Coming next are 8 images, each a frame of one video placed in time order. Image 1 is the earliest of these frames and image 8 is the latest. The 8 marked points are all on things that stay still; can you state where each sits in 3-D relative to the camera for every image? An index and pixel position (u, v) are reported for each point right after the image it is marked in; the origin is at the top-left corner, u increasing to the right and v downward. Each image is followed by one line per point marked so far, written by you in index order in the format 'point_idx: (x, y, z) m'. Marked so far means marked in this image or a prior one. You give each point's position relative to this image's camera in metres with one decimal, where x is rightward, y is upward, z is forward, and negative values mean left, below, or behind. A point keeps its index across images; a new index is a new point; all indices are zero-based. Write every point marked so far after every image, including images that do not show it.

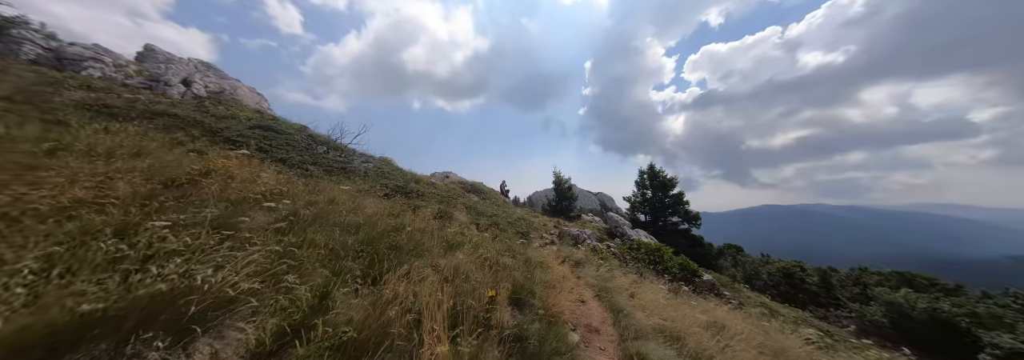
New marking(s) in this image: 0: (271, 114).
0: (-16.2, +4.4, +15.5) m
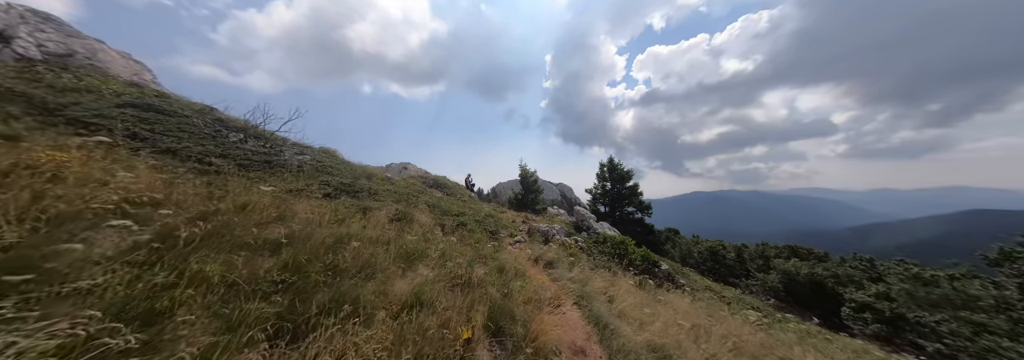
0: (-18.1, +4.6, +11.8) m
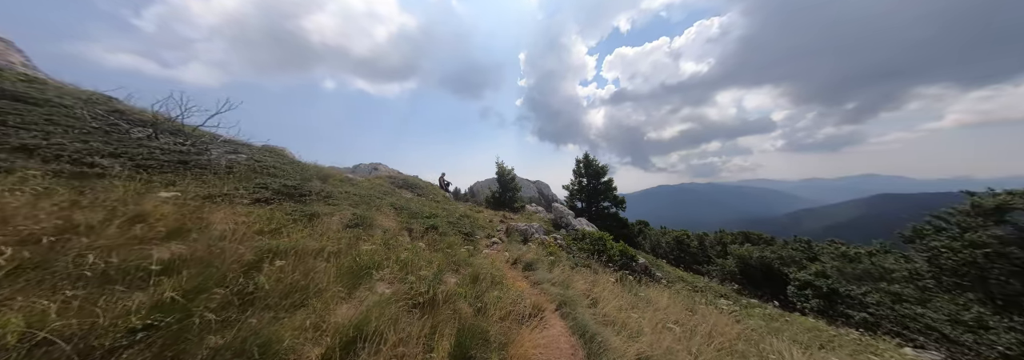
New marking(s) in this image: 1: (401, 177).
0: (-19.3, +4.3, +9.3) m
1: (-9.7, +0.3, +19.9) m
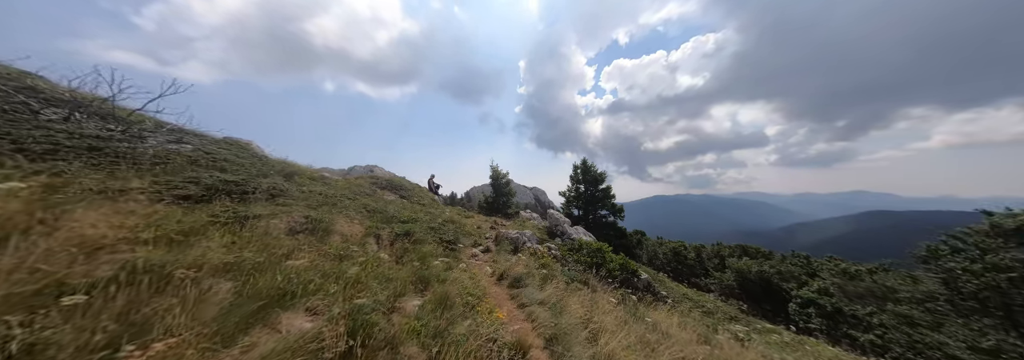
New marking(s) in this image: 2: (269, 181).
0: (-19.6, +4.8, +7.9) m
1: (-10.3, +0.3, +18.6) m
2: (-8.4, 0.0, +8.0) m
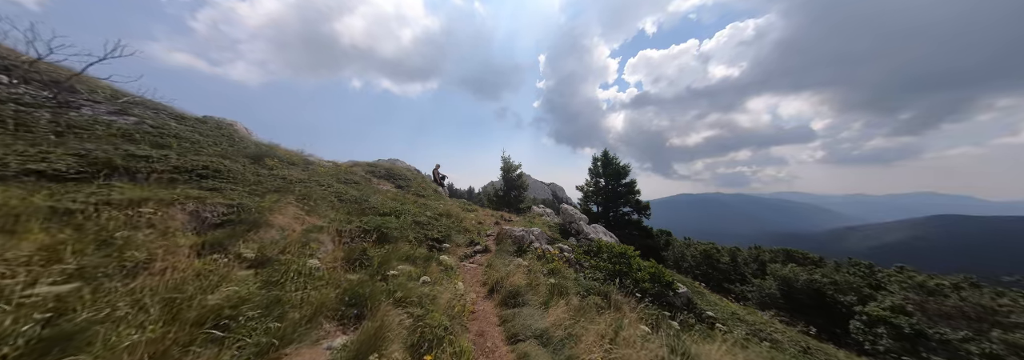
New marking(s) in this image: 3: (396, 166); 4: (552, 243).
0: (-19.6, +5.5, +7.3) m
1: (-9.5, +1.0, +17.3) m
2: (-8.5, +0.6, +6.6) m
3: (-9.3, +1.1, +18.7) m
4: (+2.0, -3.2, +11.7) m
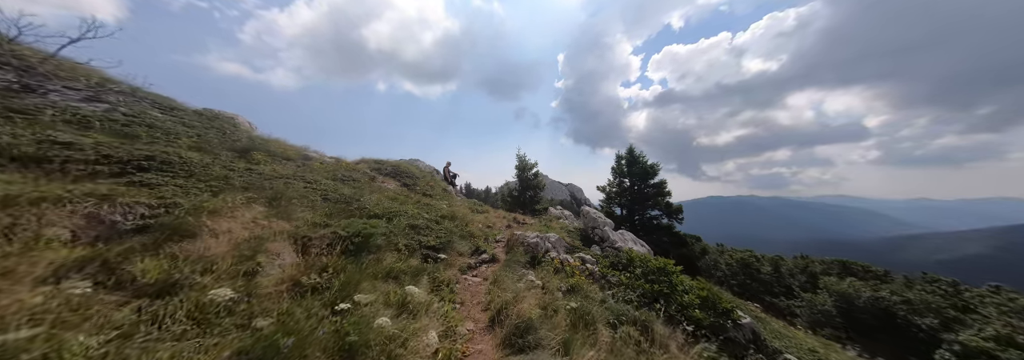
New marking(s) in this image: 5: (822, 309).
0: (-19.3, +5.7, +7.3) m
1: (-8.5, +1.2, +16.5) m
2: (-8.3, +0.7, +5.7) m
3: (-8.2, +1.2, +17.8) m
4: (+2.6, -3.1, +10.0) m
5: (+24.1, -10.1, +17.0) m
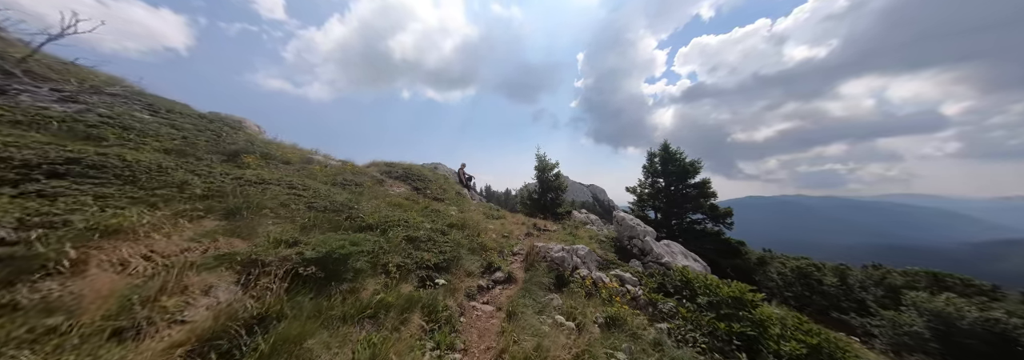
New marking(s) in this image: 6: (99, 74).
0: (-18.8, +5.4, +7.4) m
1: (-7.2, +0.9, +15.6) m
2: (-7.9, +0.5, +4.9) m
3: (-6.8, +1.0, +16.9) m
4: (+3.4, -3.1, +8.2) m
5: (+25.5, -9.8, +13.2) m
6: (-13.6, +3.5, +7.6) m
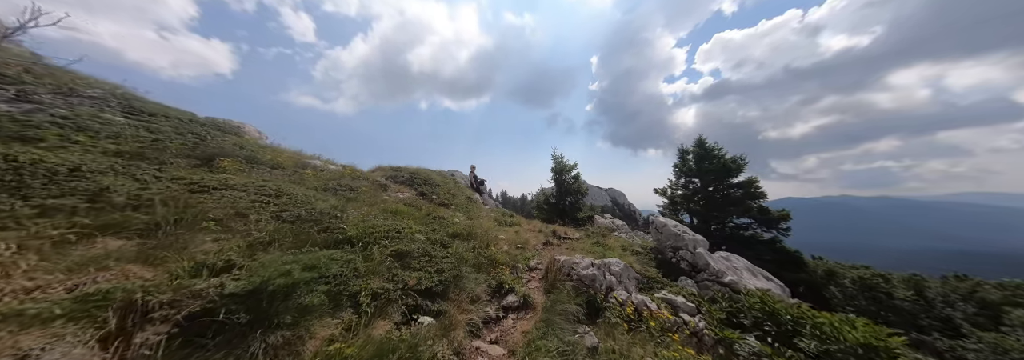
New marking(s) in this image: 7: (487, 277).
0: (-18.5, +5.0, +7.4) m
1: (-6.2, +0.6, +14.6) m
2: (-7.7, +0.4, +4.0) m
3: (-5.7, +0.6, +15.9) m
4: (+3.8, -3.1, +6.4) m
5: (+26.4, -9.3, +9.7) m
6: (-13.2, +3.2, +7.1) m
7: (-0.5, -2.4, +5.6) m
